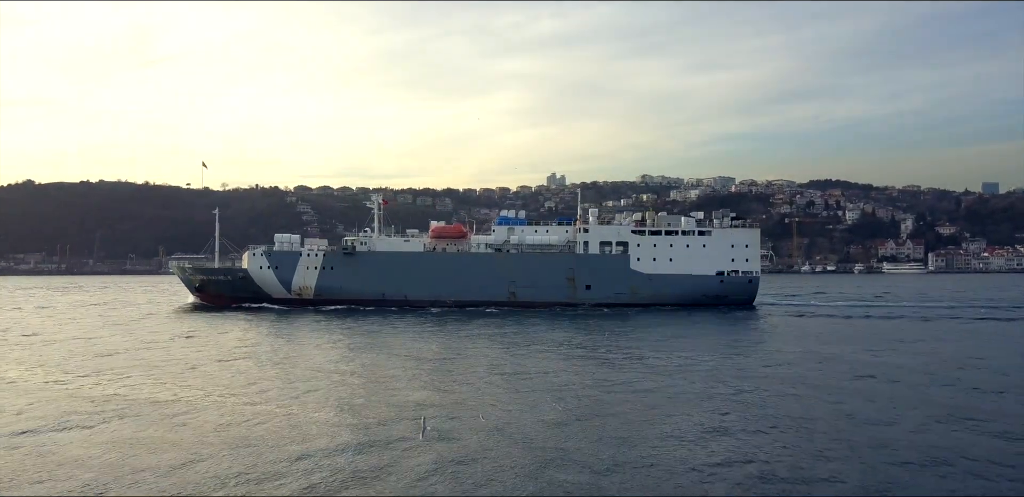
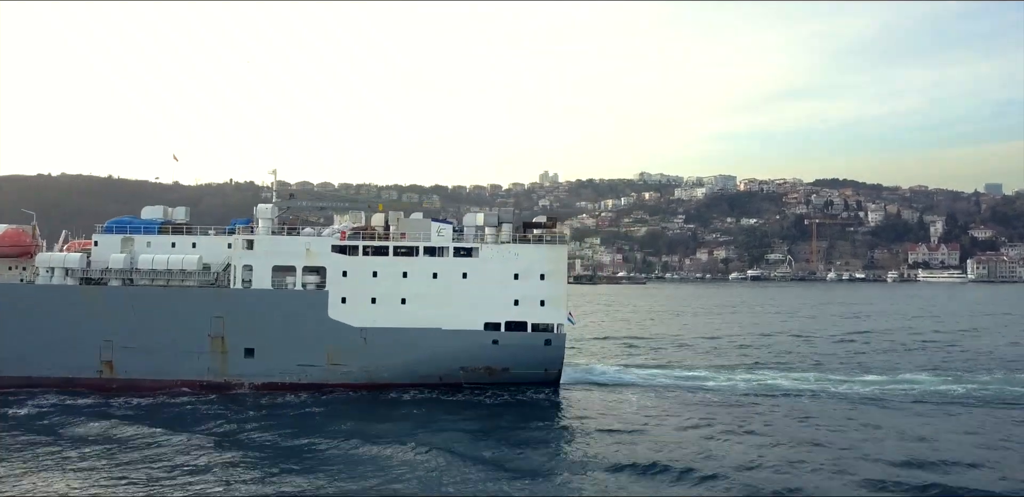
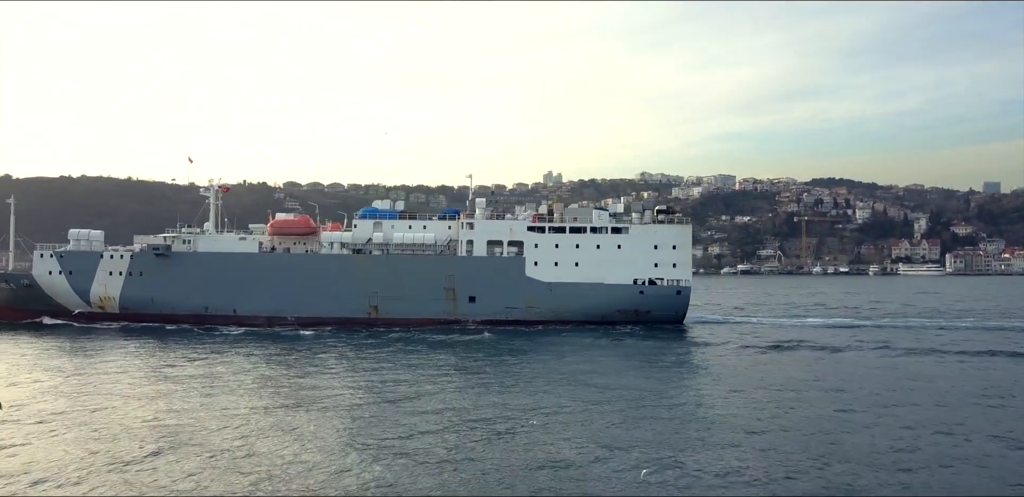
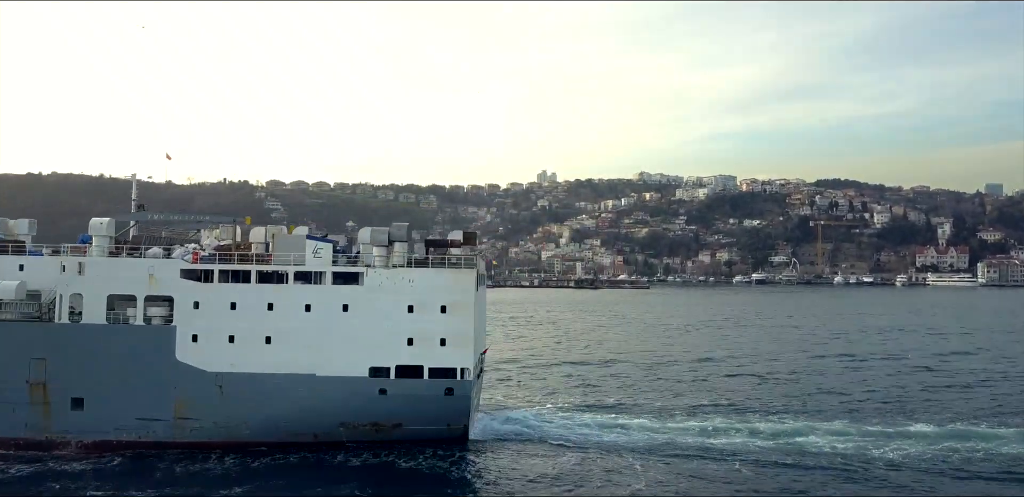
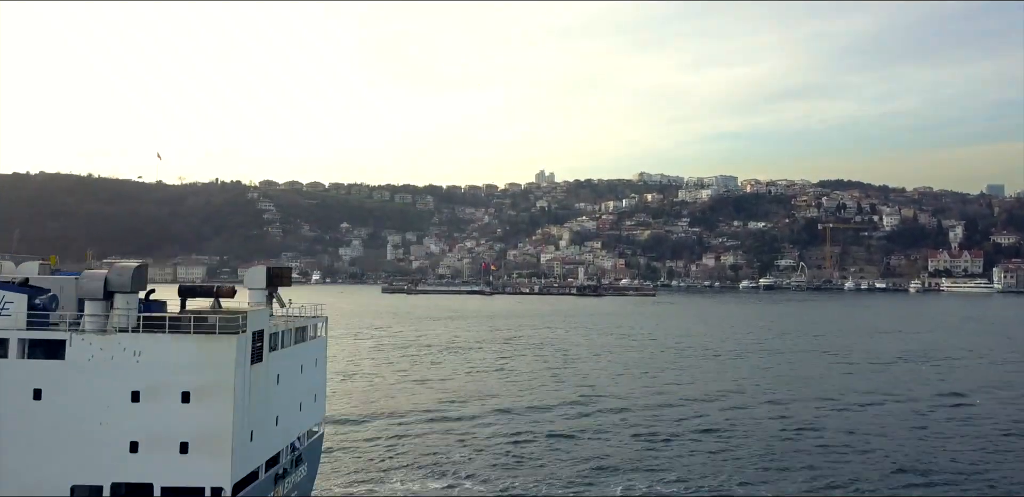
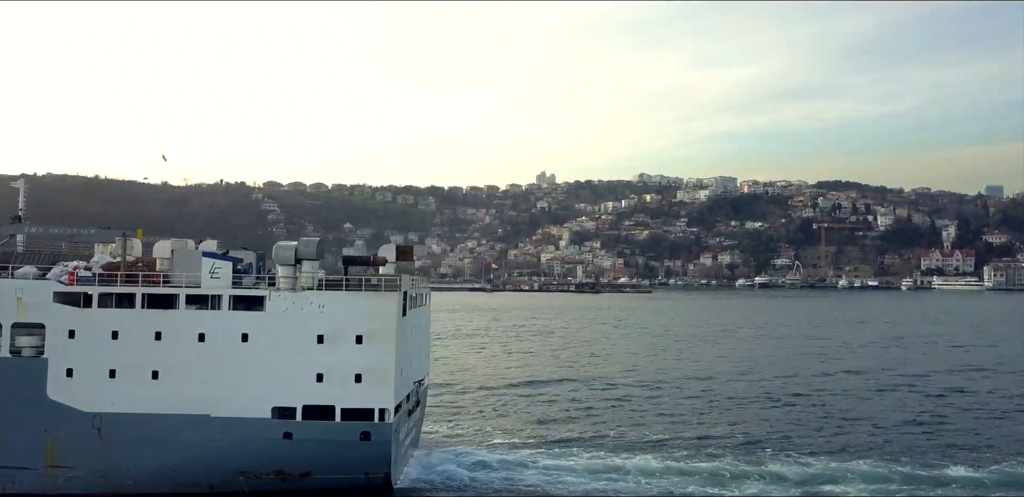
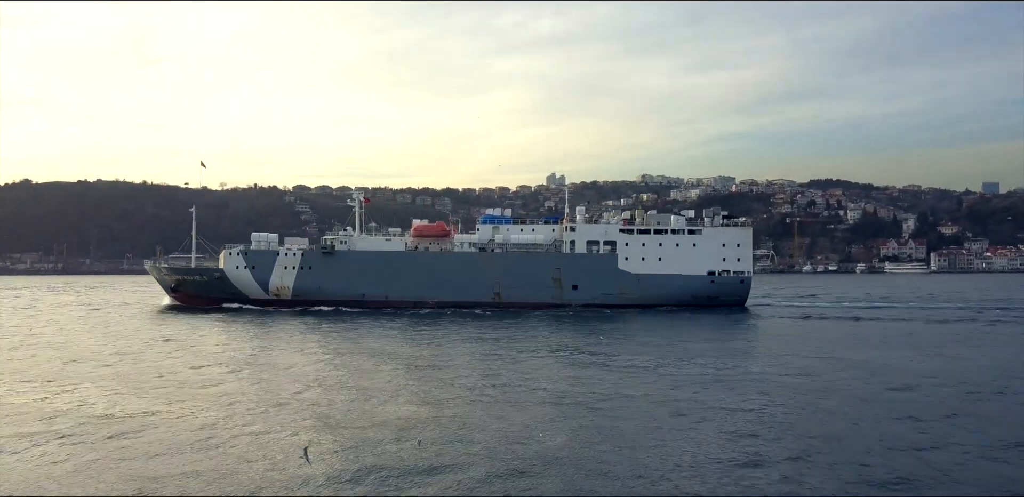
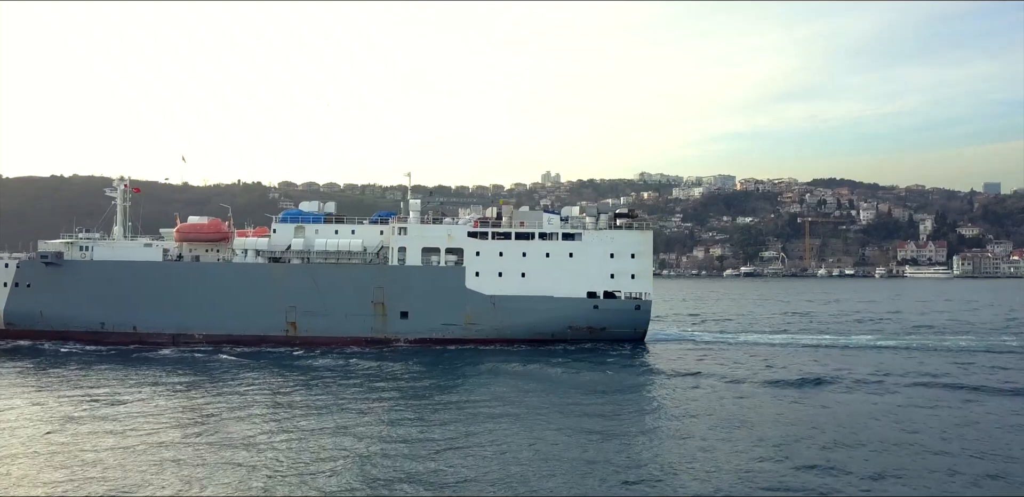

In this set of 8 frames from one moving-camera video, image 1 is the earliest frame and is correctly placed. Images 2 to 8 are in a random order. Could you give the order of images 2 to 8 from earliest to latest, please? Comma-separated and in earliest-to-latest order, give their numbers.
7, 3, 8, 2, 4, 6, 5
